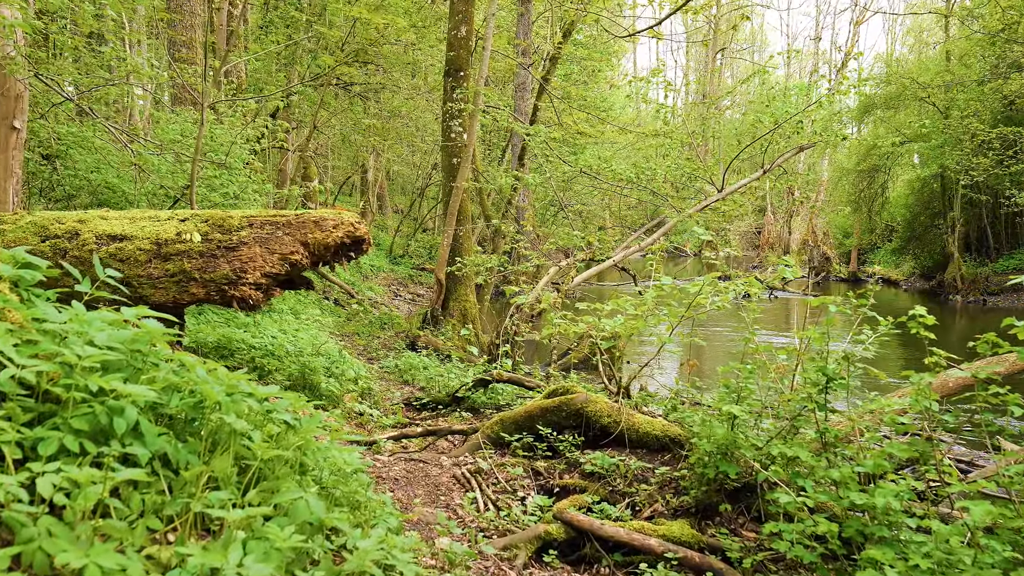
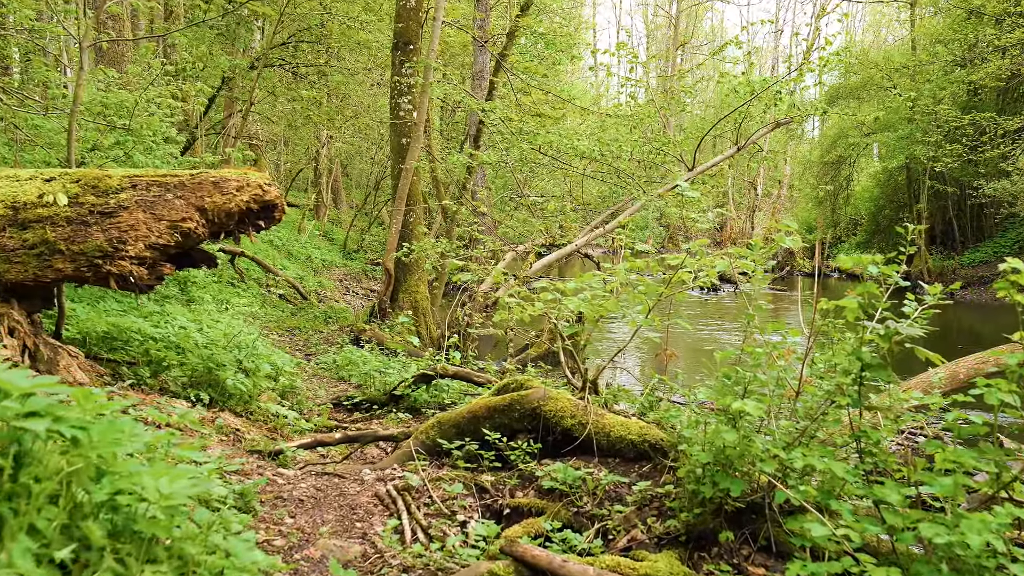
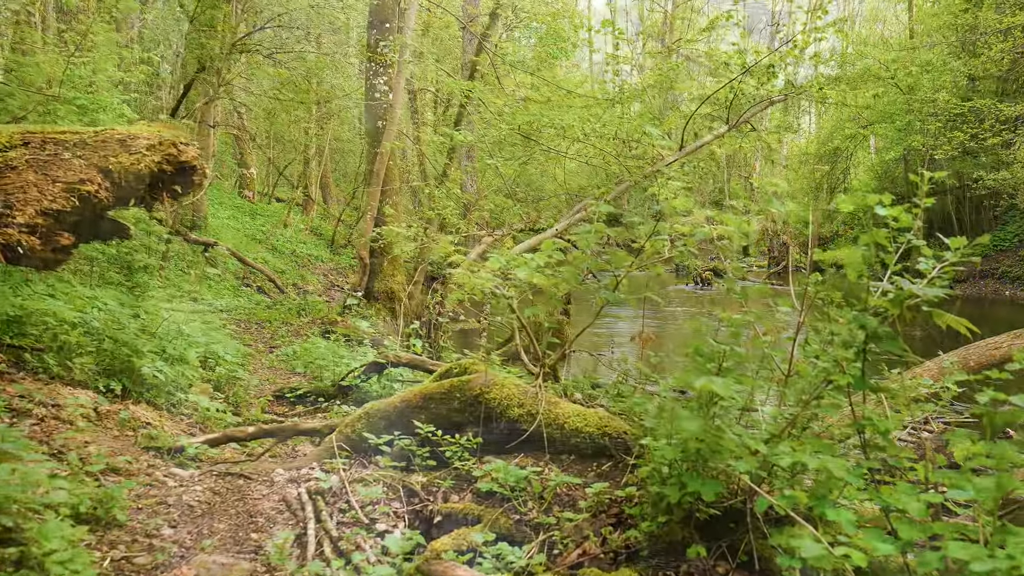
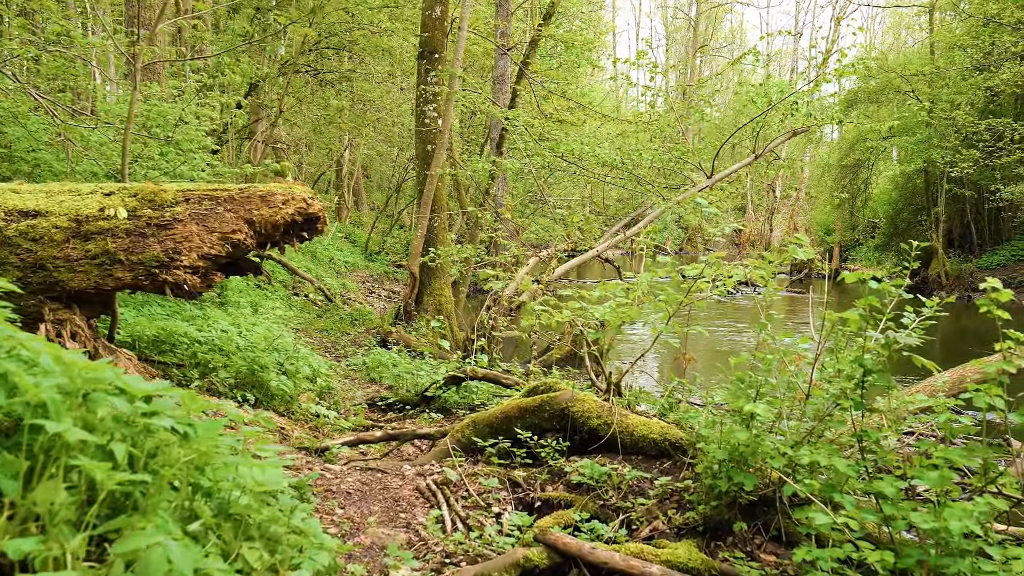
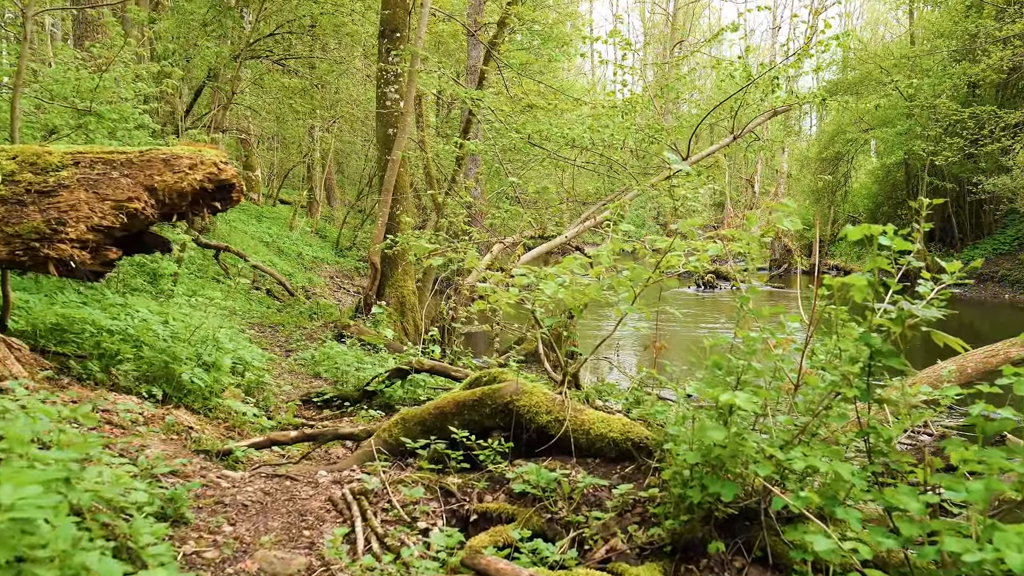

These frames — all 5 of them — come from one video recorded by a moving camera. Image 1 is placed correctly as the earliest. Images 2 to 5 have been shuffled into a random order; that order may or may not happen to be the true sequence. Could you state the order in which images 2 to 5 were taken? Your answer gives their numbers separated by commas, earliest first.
4, 2, 5, 3
